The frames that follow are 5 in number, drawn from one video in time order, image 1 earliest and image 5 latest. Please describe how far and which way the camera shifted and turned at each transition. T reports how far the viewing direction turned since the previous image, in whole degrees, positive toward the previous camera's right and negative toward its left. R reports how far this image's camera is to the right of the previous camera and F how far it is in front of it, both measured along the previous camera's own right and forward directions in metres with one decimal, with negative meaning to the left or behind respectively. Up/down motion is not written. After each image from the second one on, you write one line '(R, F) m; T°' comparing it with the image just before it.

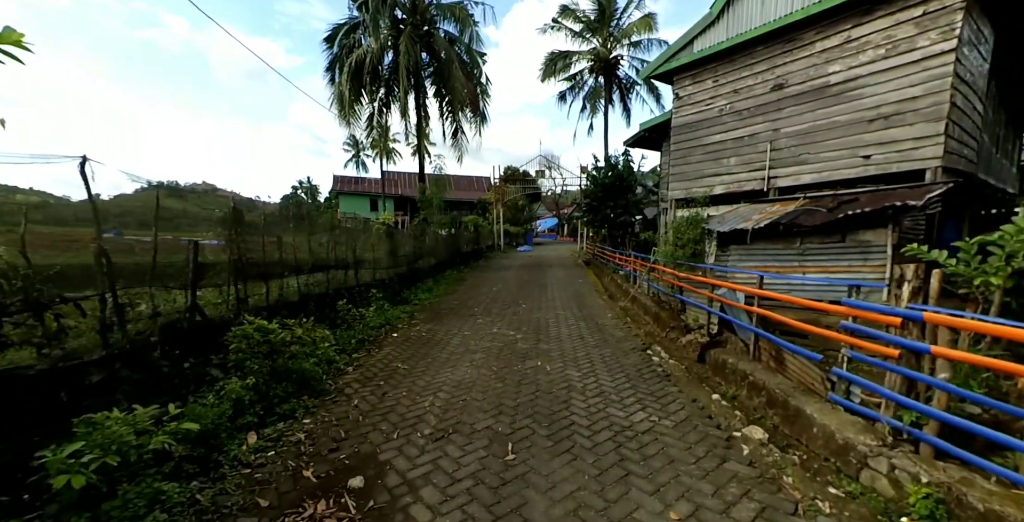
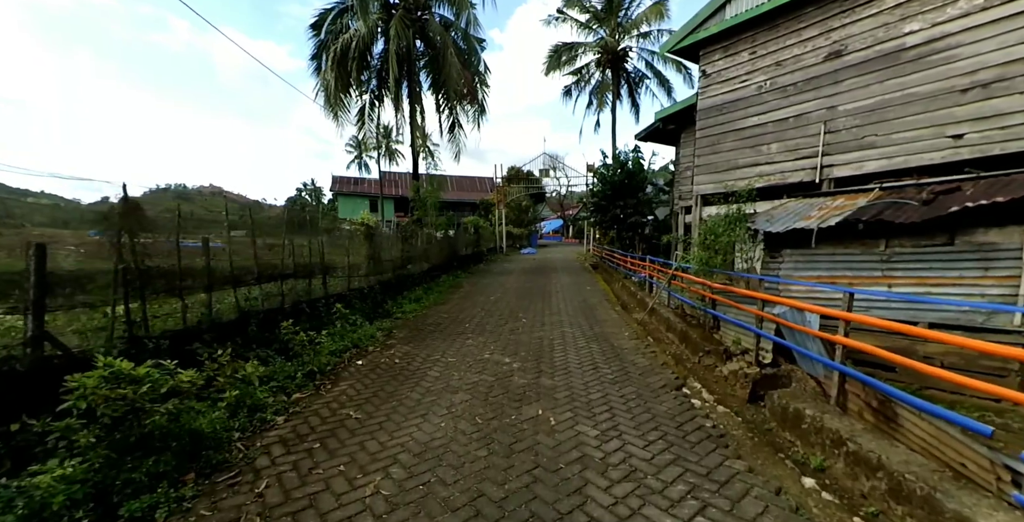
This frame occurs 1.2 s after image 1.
(+0.1, +1.2) m; -1°
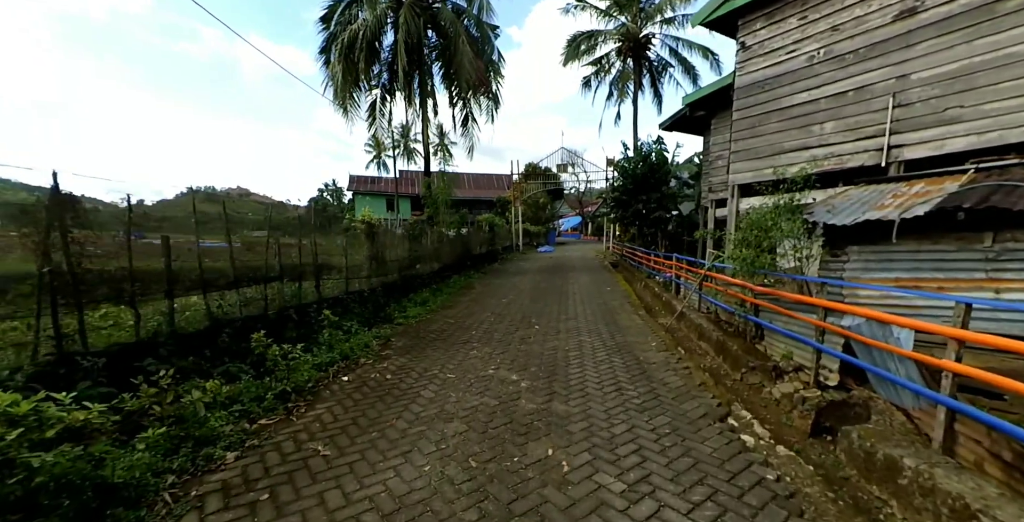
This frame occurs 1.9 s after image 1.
(+0.1, +0.7) m; -3°
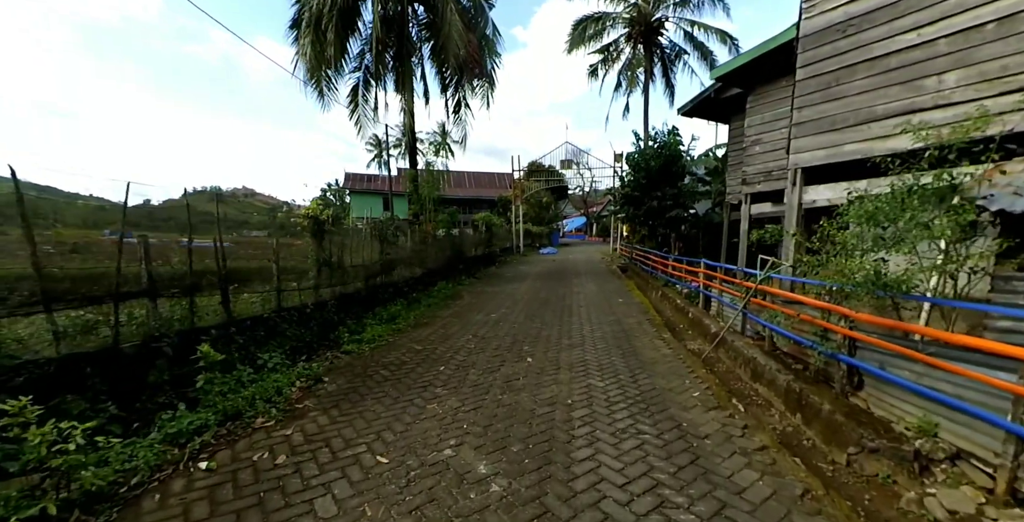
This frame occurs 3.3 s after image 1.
(+0.2, +1.6) m; -1°
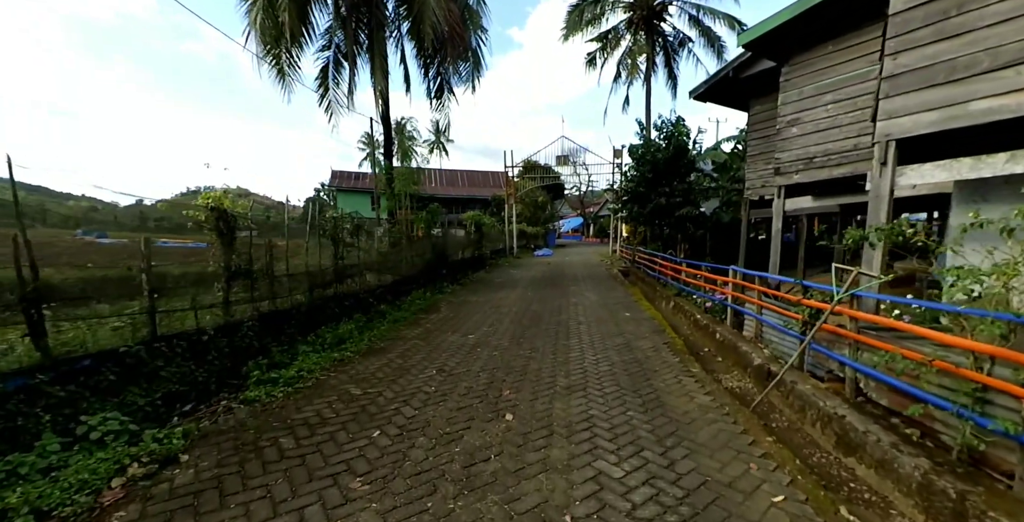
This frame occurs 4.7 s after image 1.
(+0.2, +1.4) m; +1°
